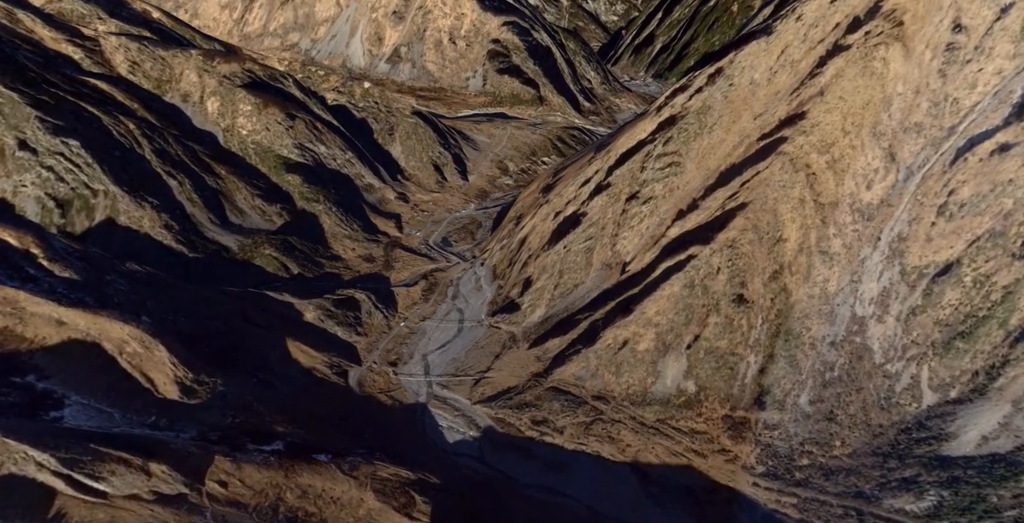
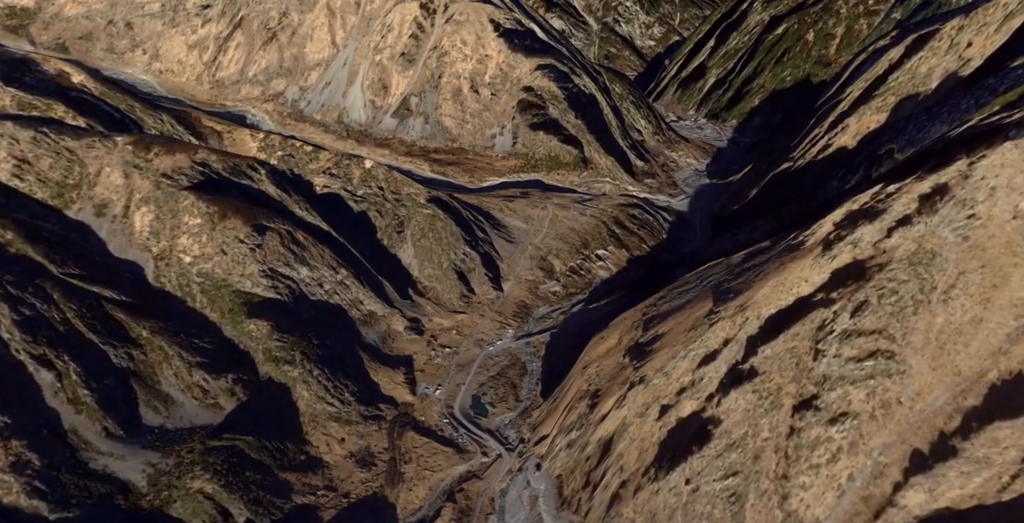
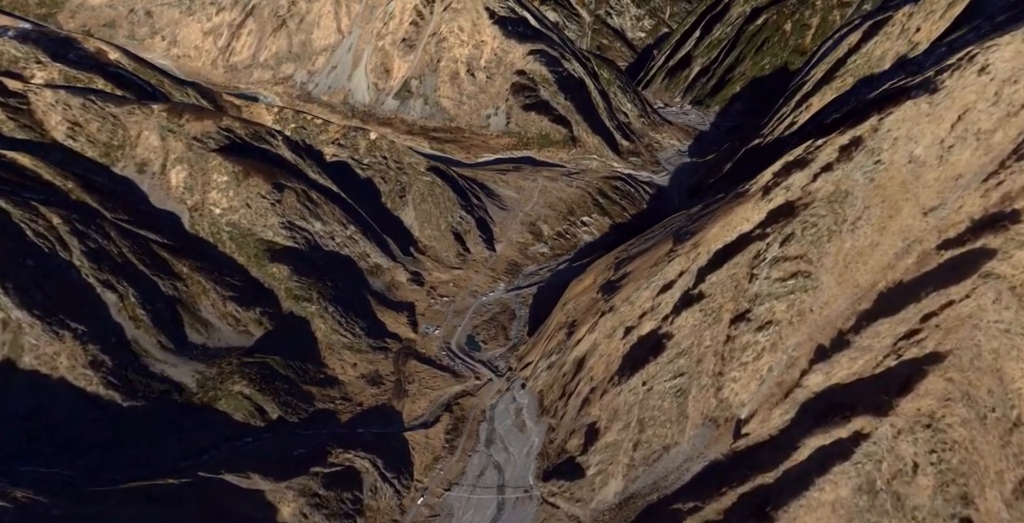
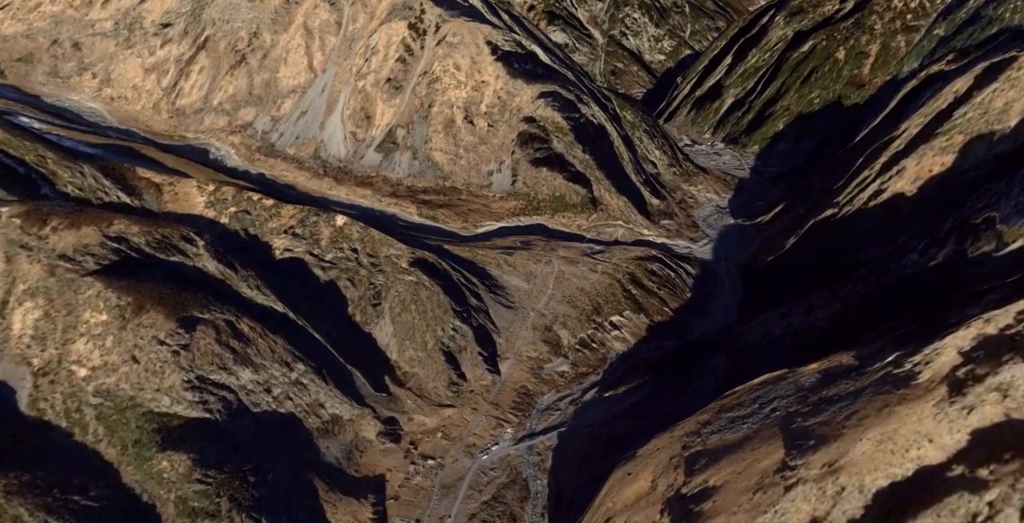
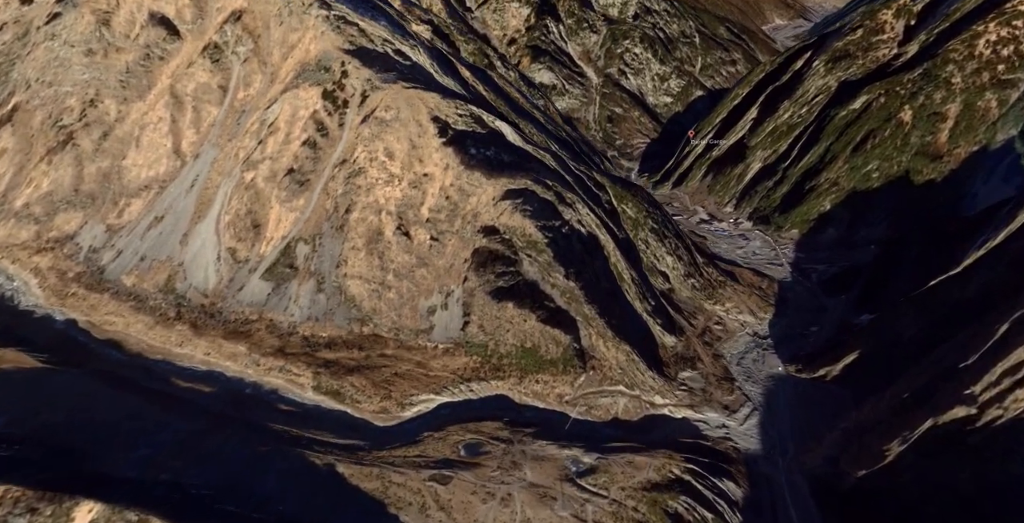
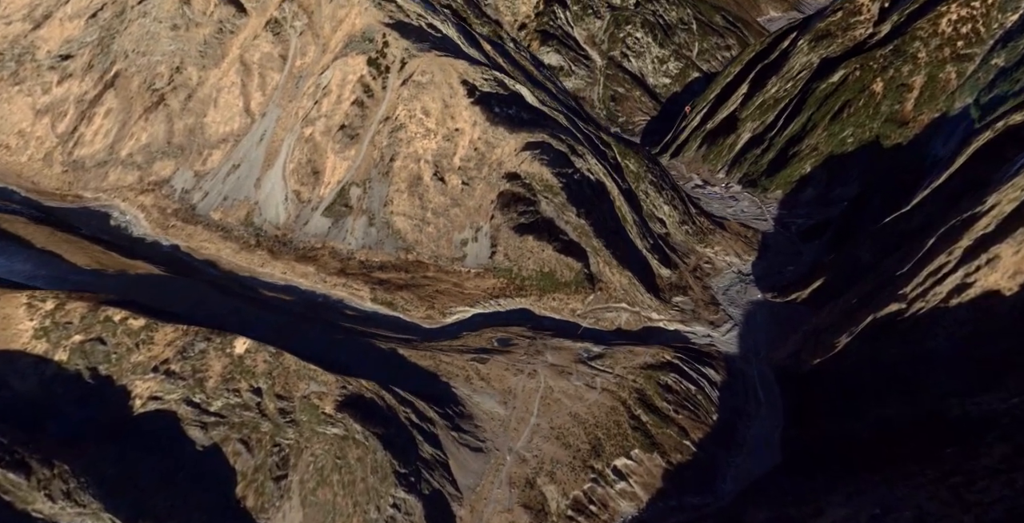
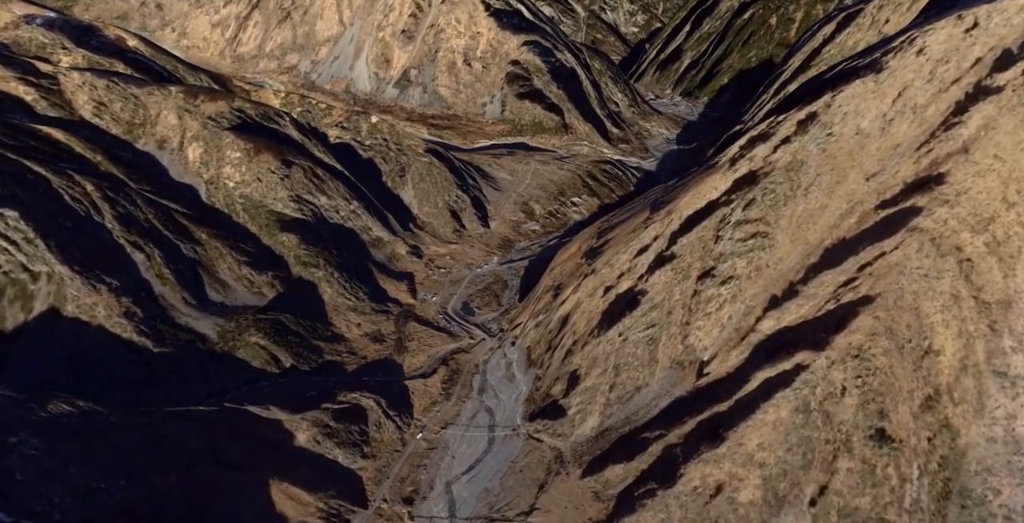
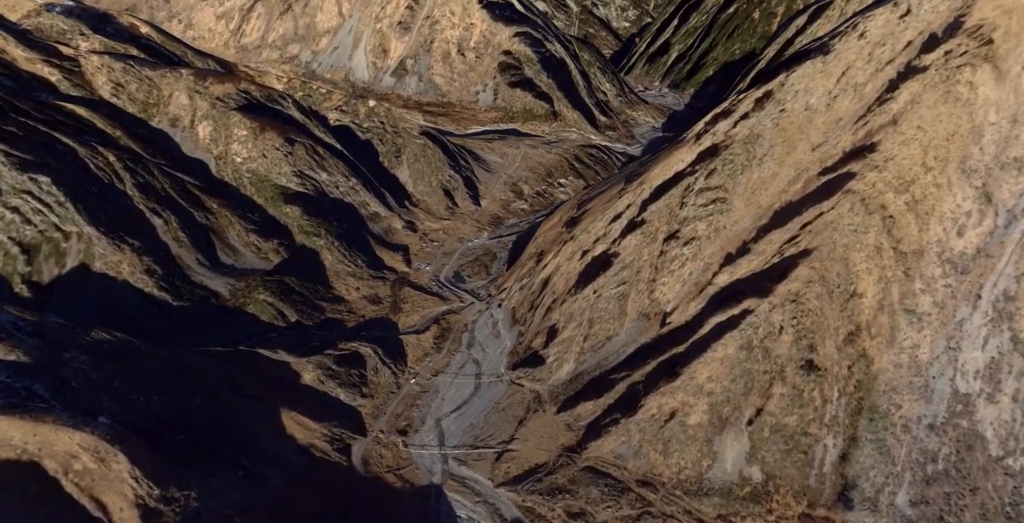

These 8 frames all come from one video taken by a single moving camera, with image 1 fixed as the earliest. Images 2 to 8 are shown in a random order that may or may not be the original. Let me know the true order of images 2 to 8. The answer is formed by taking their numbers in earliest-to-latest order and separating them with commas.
8, 7, 3, 2, 4, 6, 5
